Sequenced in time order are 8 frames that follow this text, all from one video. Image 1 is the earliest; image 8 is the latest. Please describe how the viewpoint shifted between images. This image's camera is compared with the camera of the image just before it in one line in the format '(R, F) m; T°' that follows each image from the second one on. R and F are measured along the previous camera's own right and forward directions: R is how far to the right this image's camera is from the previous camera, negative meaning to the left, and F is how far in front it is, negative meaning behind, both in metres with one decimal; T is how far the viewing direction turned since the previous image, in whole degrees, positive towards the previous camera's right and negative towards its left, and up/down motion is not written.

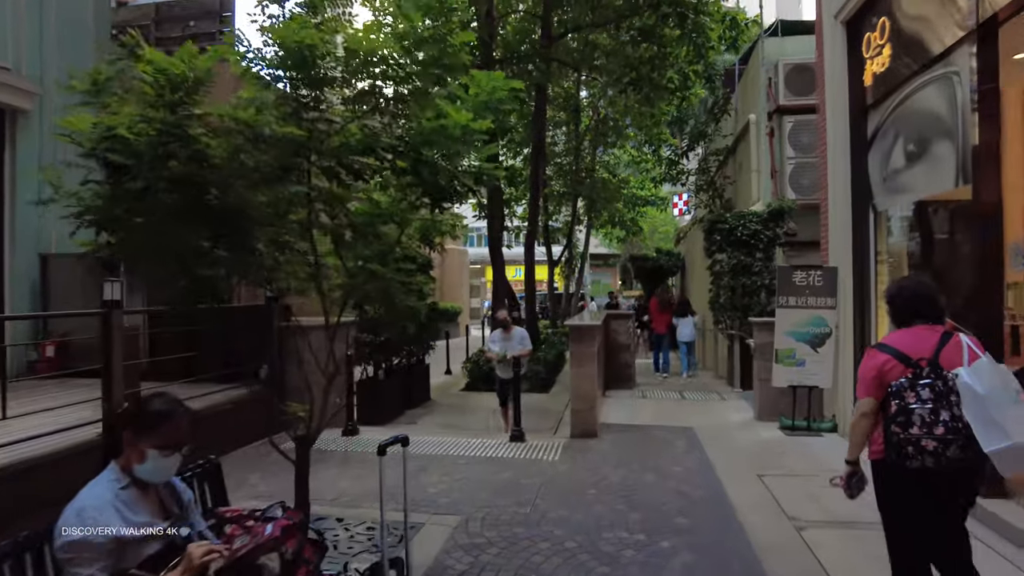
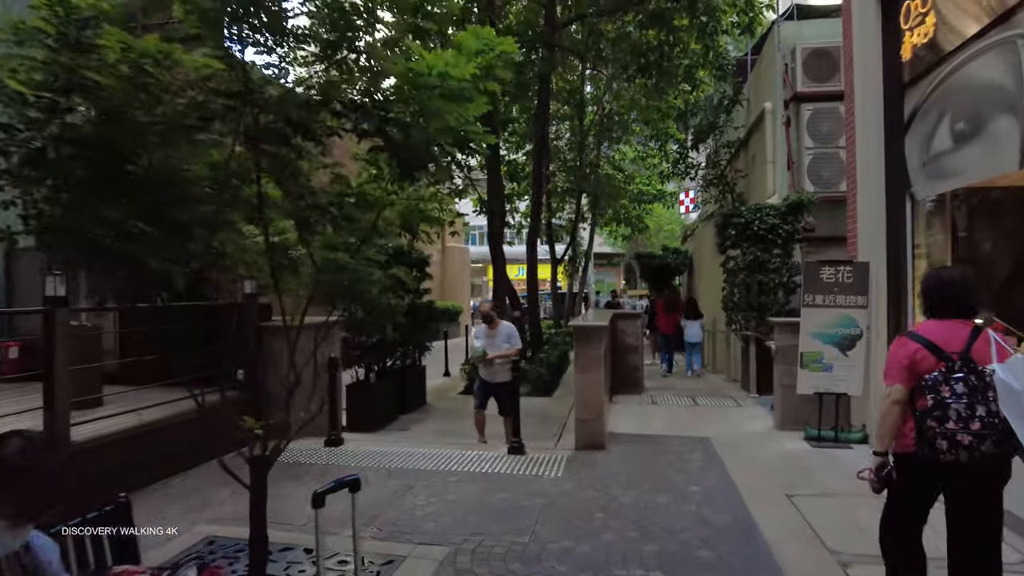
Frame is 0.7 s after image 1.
(0.0, +0.7) m; 0°
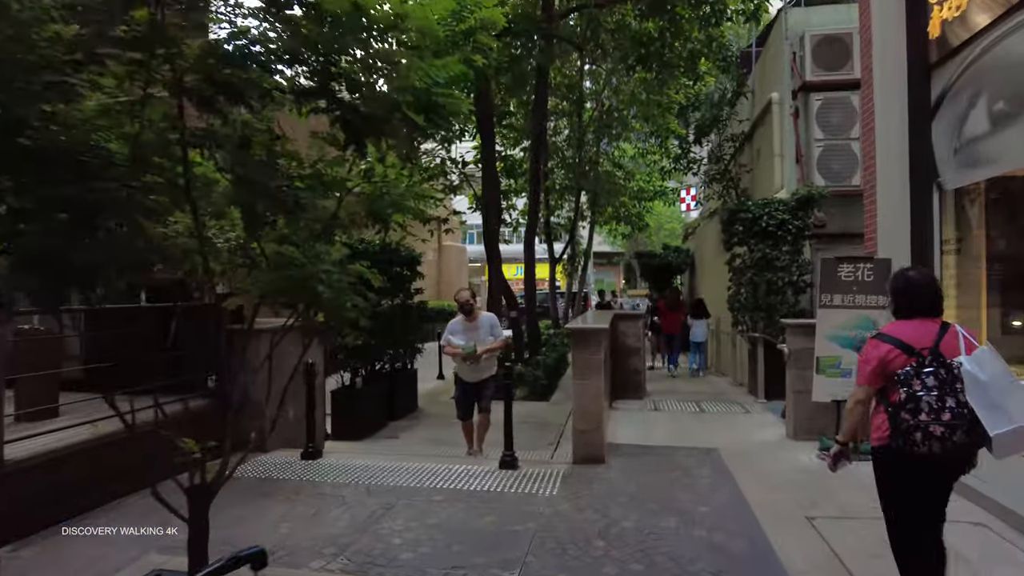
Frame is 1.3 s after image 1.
(+0.1, +0.5) m; 0°
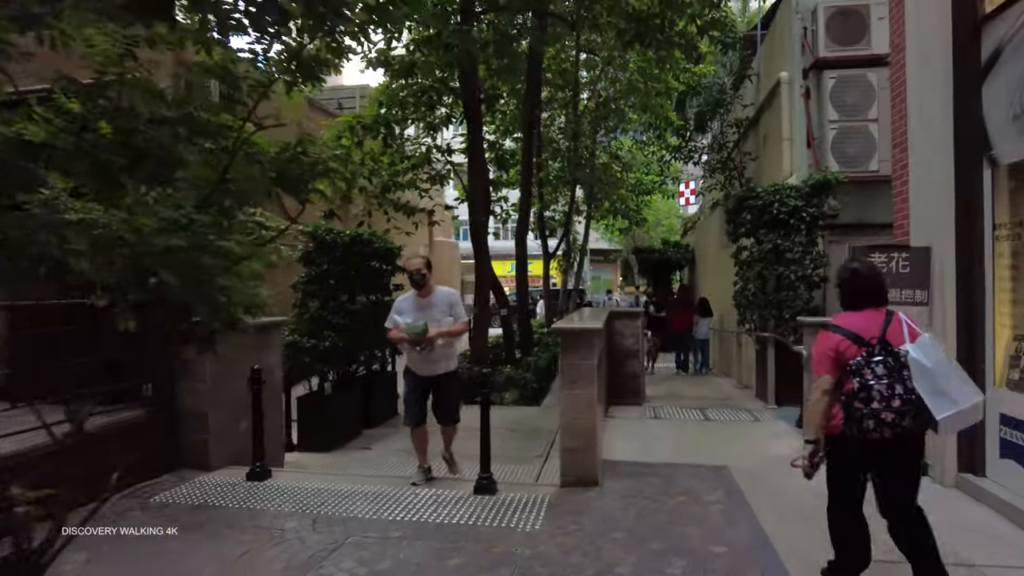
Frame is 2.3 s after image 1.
(+0.2, +0.9) m; 0°
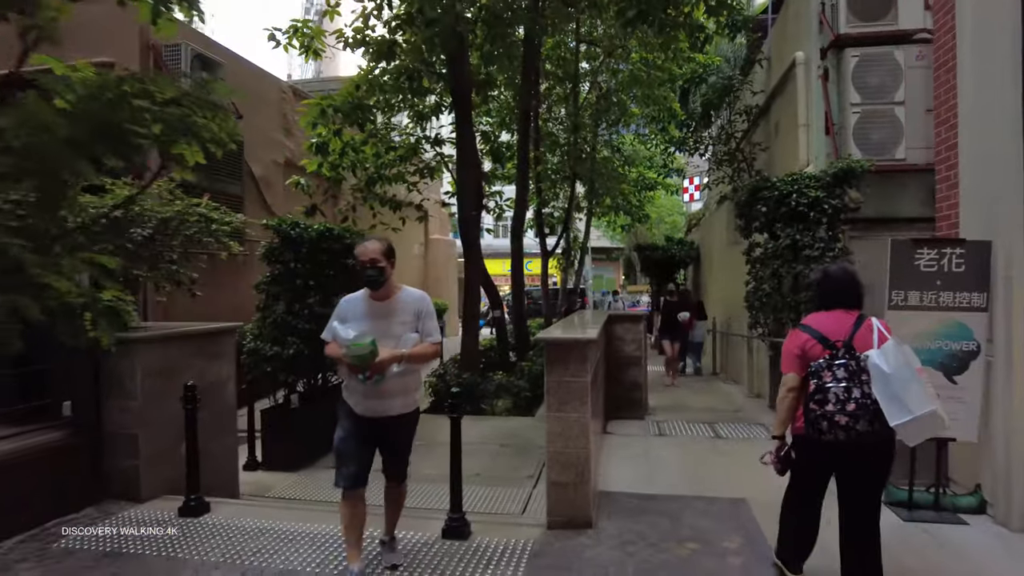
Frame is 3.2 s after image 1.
(+0.2, +0.9) m; 0°
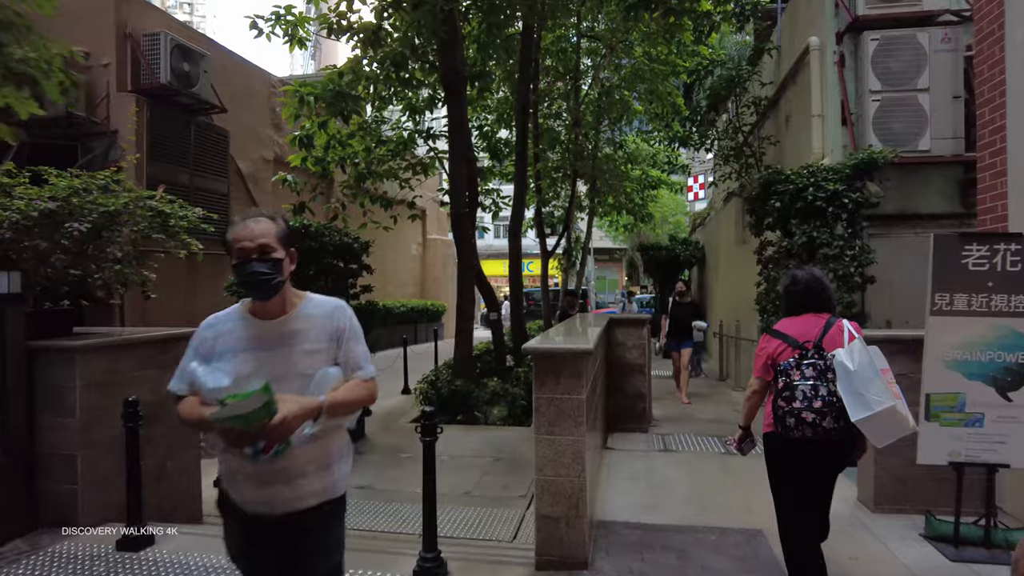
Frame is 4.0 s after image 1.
(+0.1, +0.6) m; 0°
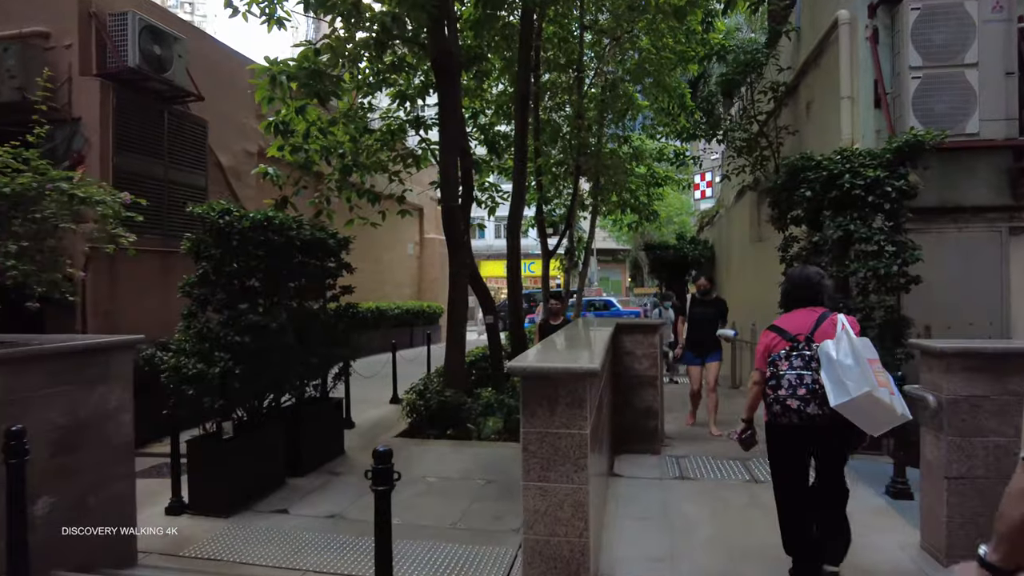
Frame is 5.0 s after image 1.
(+0.1, +0.9) m; 0°
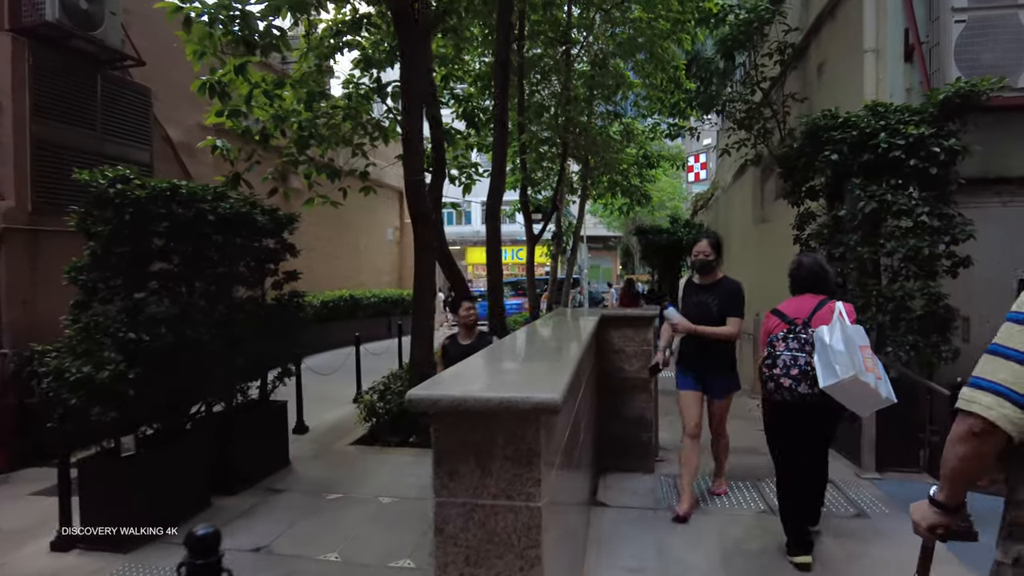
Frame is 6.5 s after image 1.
(+0.2, +1.1) m; +1°
